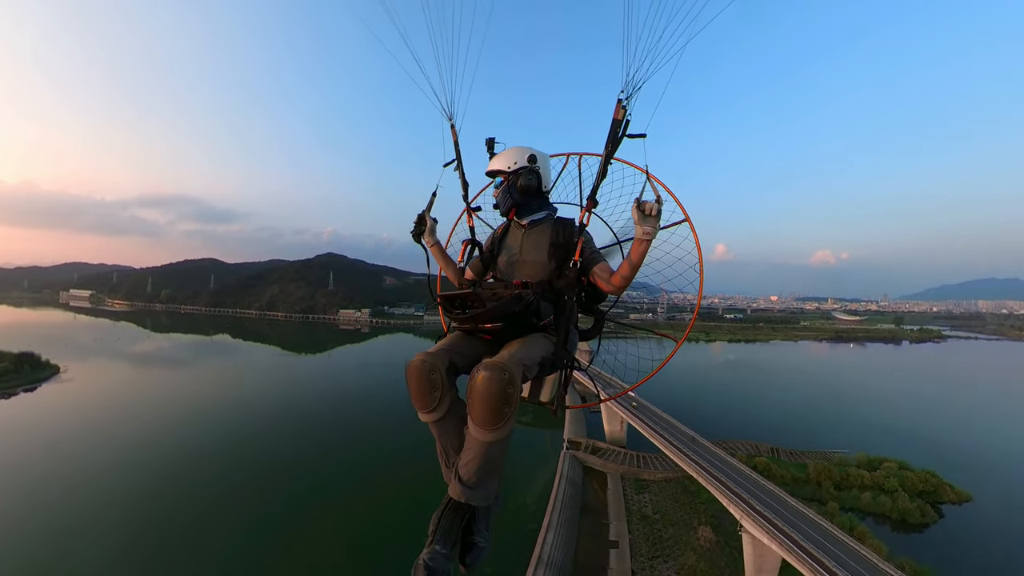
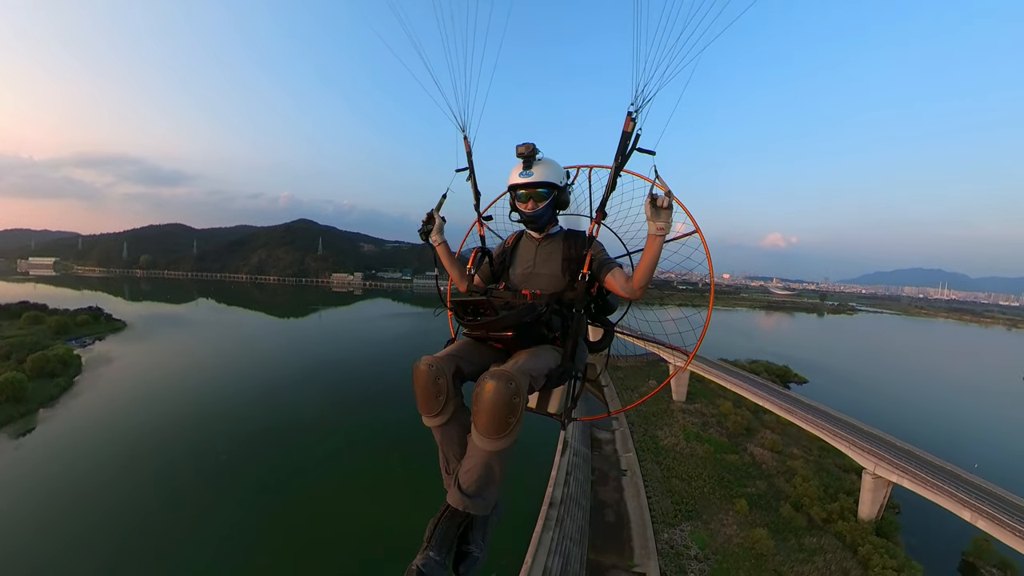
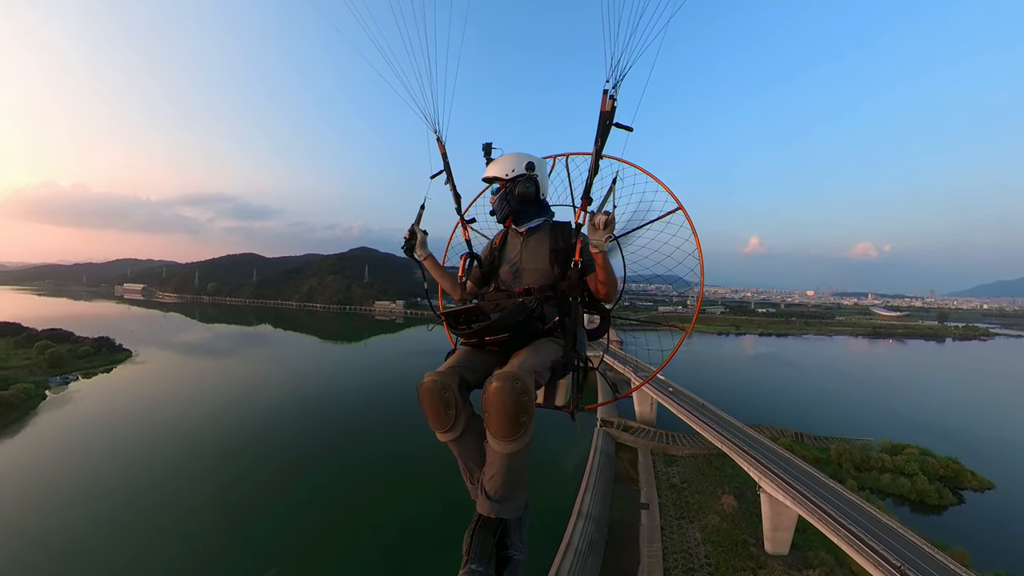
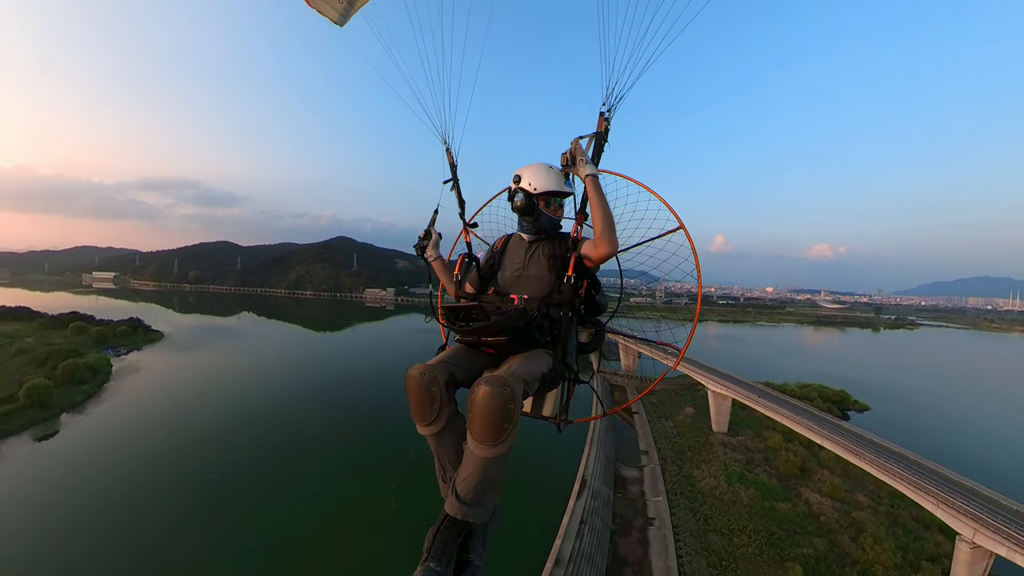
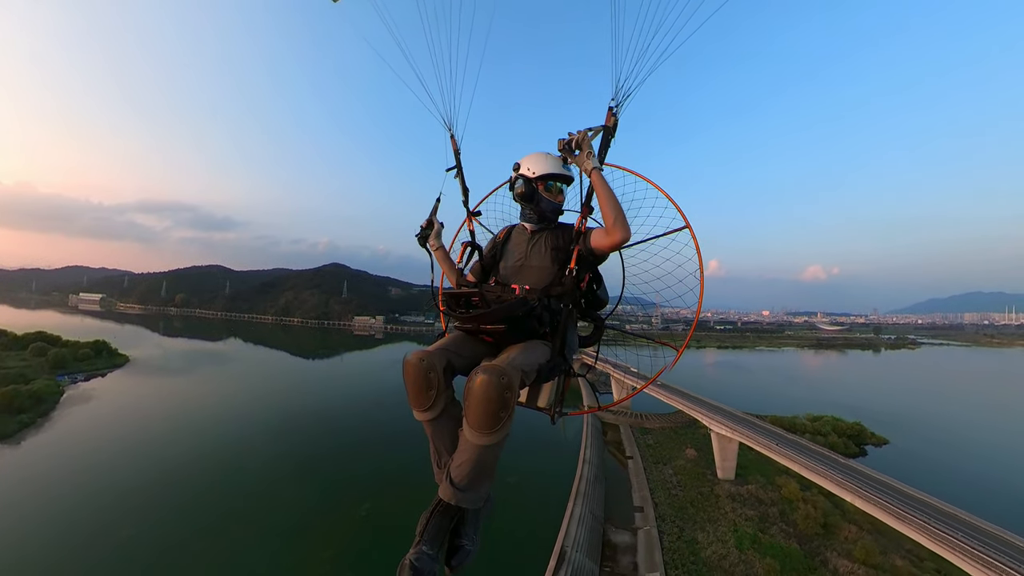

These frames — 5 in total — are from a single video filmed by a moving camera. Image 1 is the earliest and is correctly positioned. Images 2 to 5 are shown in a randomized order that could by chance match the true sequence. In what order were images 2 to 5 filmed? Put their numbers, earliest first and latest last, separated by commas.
3, 5, 4, 2
